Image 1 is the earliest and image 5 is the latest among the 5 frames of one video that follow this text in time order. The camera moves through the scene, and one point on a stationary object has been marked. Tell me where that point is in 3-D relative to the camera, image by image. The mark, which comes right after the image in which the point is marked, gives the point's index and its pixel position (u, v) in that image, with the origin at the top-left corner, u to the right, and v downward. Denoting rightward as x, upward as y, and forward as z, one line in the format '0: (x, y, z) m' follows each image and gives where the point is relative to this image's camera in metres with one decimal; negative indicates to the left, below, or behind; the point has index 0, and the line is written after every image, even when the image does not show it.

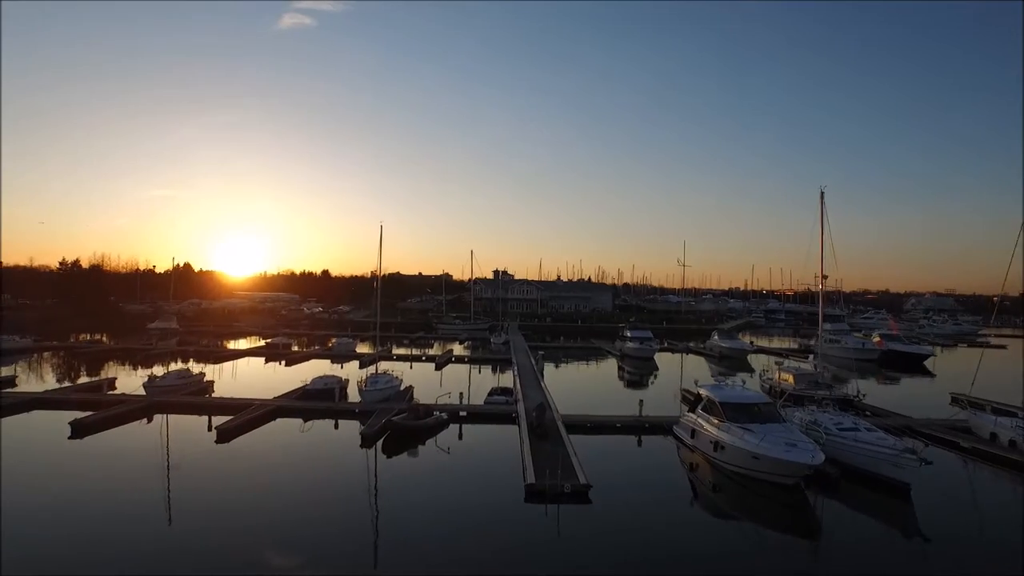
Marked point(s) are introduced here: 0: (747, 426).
0: (+5.9, -3.5, +14.4) m
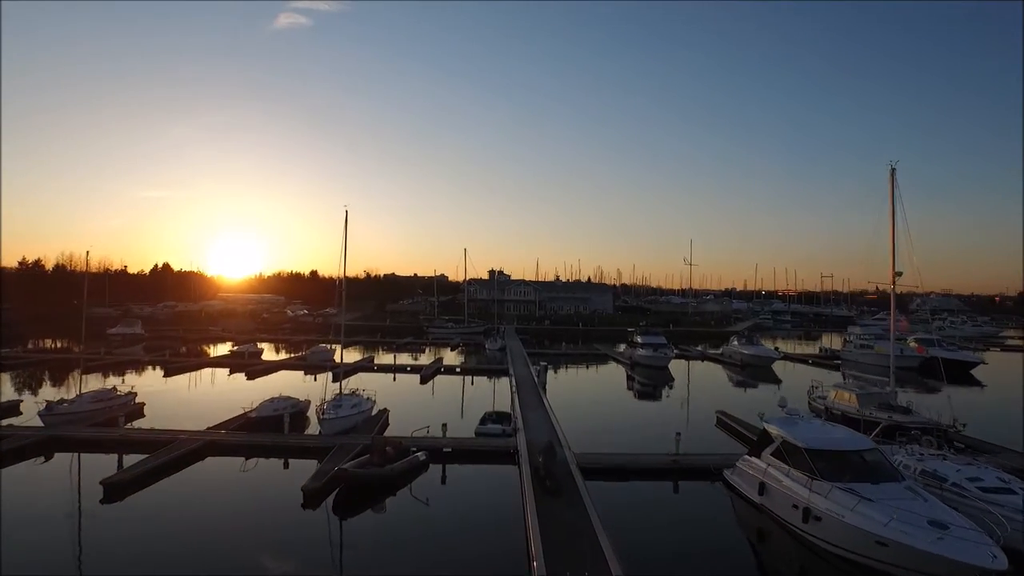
0: (+5.9, -3.5, +9.9) m
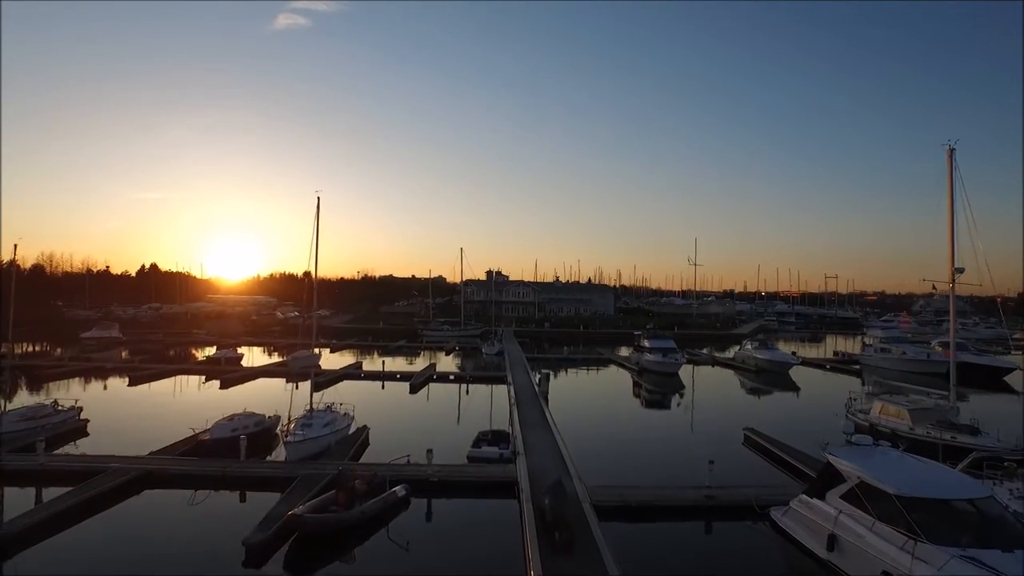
0: (+5.9, -3.4, +7.2) m
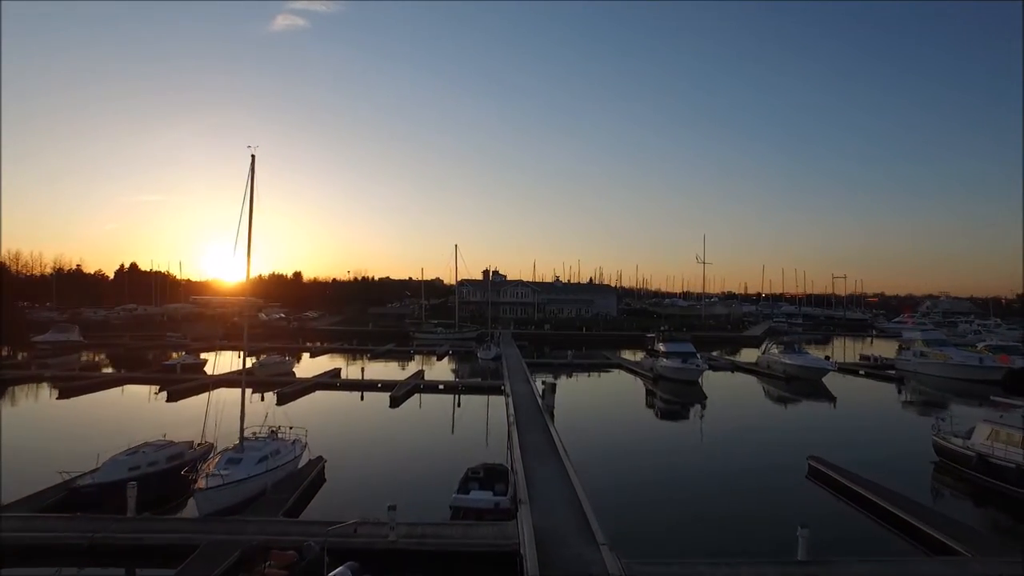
0: (+5.9, -3.1, +3.2) m
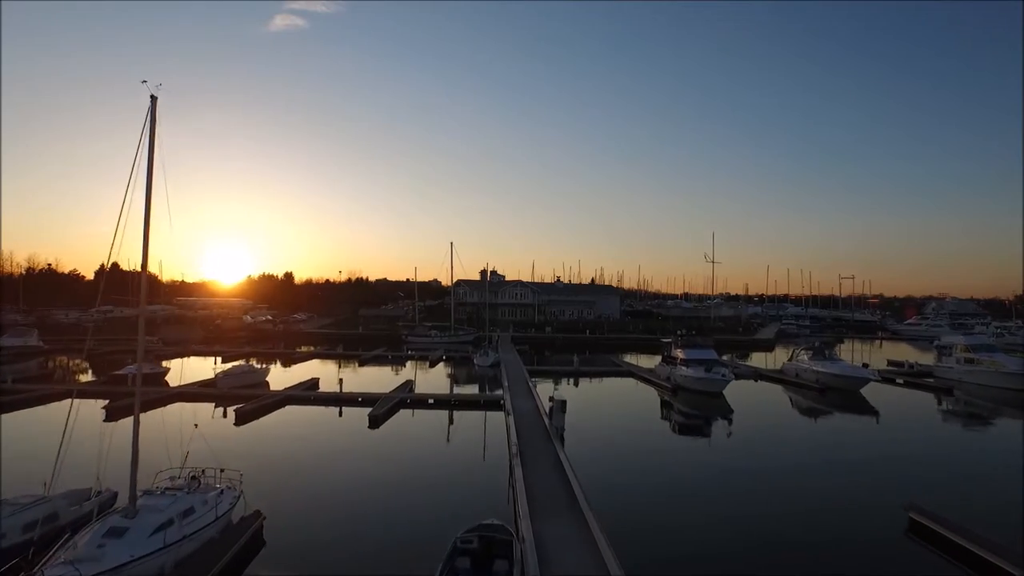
0: (+6.0, -3.0, -0.4) m
